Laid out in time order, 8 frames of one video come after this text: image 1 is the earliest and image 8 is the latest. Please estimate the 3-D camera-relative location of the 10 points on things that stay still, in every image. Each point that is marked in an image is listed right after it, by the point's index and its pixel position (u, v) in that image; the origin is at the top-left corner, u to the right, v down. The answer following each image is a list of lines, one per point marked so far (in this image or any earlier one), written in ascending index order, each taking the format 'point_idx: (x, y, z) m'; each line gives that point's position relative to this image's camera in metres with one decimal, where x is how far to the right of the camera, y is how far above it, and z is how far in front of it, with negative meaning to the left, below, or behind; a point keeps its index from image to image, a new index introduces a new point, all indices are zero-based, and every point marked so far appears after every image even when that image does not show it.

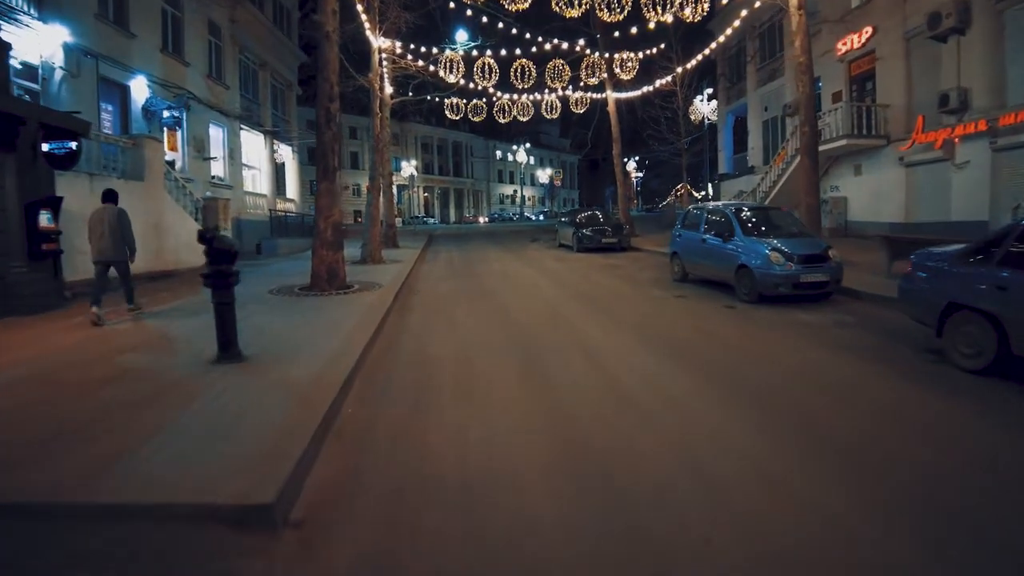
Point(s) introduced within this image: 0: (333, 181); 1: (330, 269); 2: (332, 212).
0: (-2.9, +1.7, +12.4) m
1: (-2.9, +0.3, +12.7) m
2: (-2.9, +1.2, +12.4) m
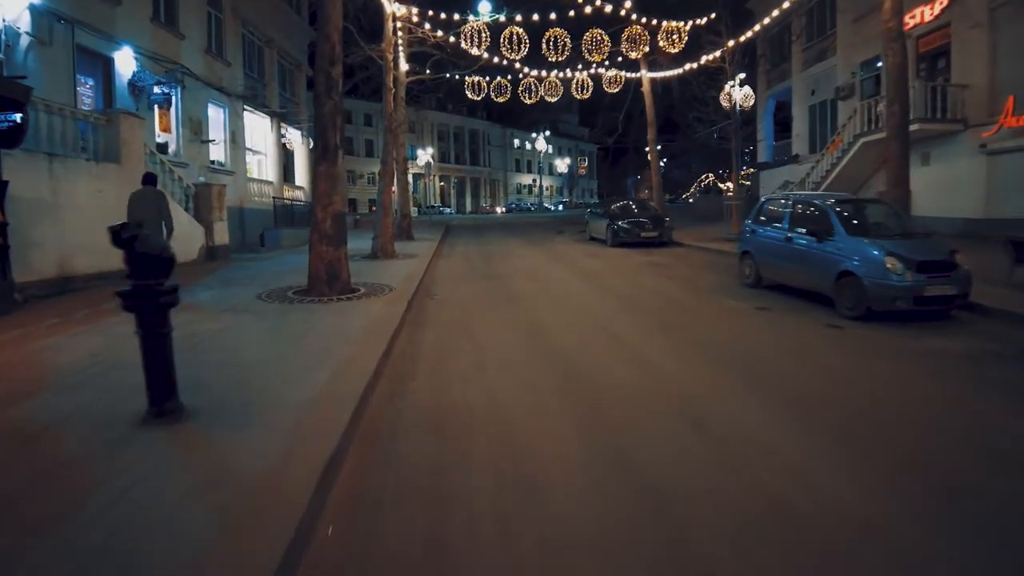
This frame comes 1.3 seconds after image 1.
0: (-2.3, +1.7, +10.2) m
1: (-2.4, +0.2, +10.5) m
2: (-2.3, +1.1, +10.2) m
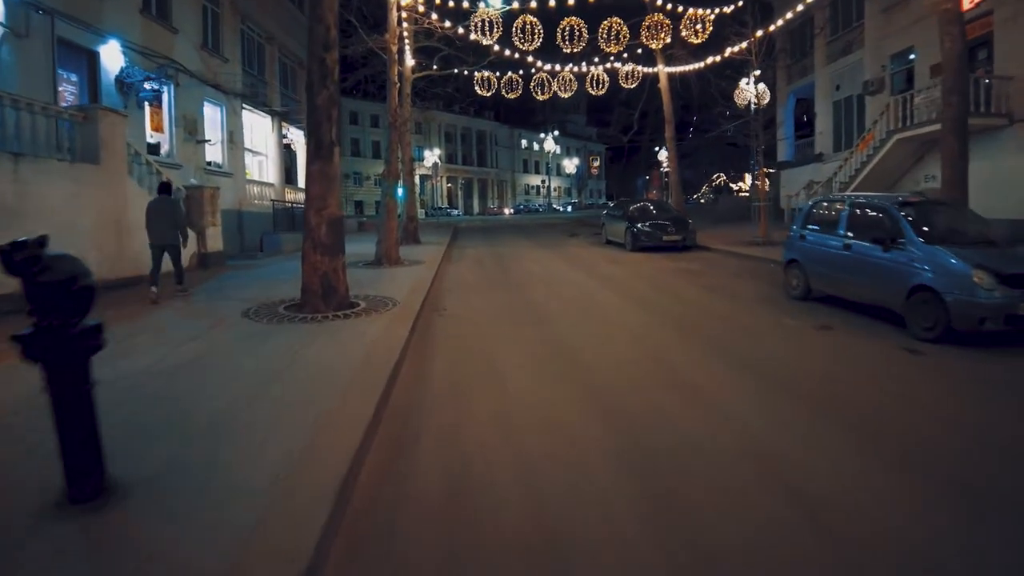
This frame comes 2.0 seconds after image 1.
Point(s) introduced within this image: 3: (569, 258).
0: (-2.1, +1.5, +9.0) m
1: (-2.2, 0.0, +9.3) m
2: (-2.1, +1.0, +9.1) m
3: (+1.5, +0.8, +19.7) m
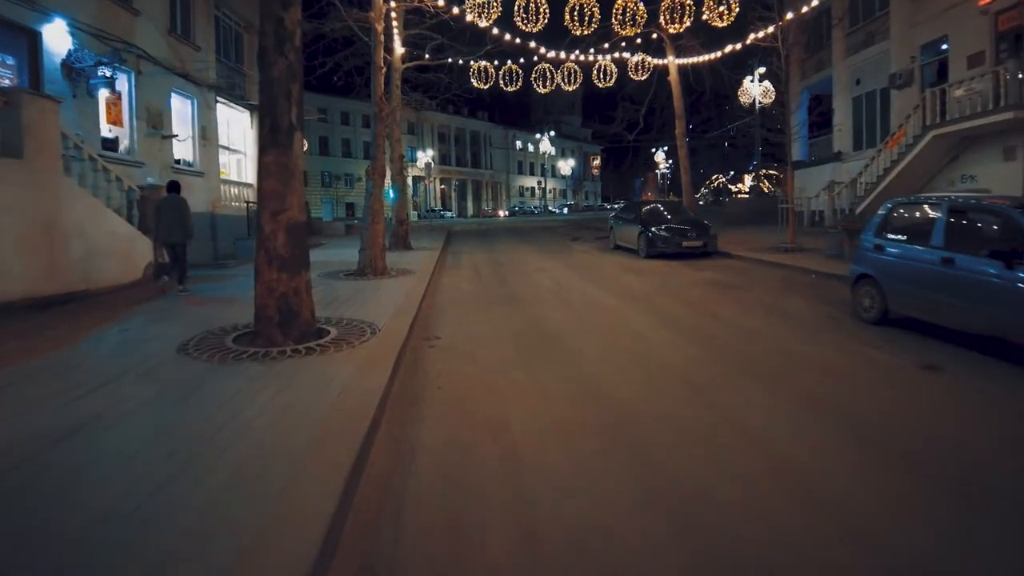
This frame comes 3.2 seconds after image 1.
0: (-2.0, +1.2, +7.0) m
1: (-2.1, -0.2, +7.3) m
2: (-2.0, +0.7, +7.1) m
3: (+1.5, +0.5, +17.8) m
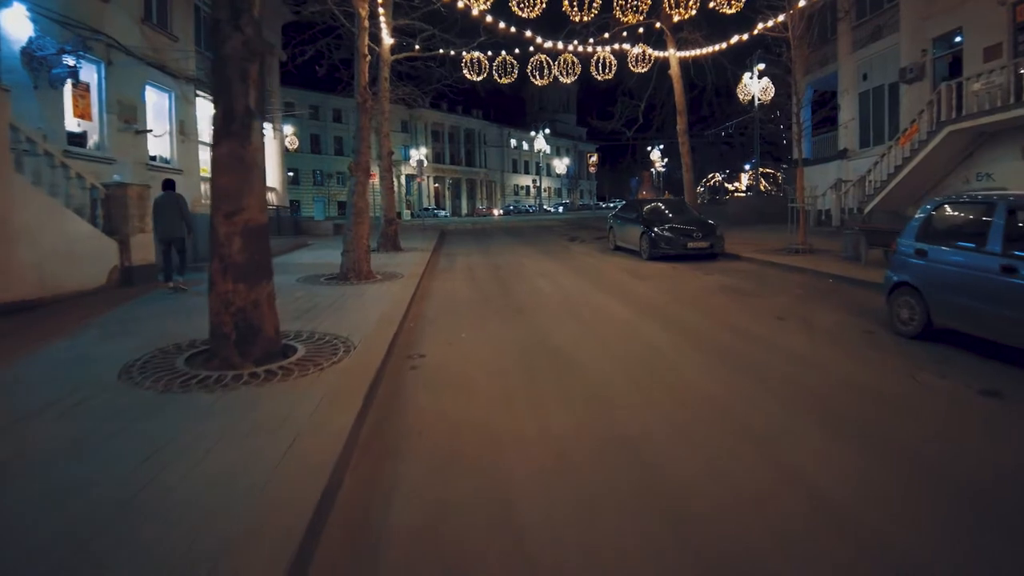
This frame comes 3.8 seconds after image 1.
0: (-2.1, +1.1, +6.1) m
1: (-2.1, -0.3, +6.3) m
2: (-2.1, +0.6, +6.1) m
3: (+1.4, +0.4, +16.8) m
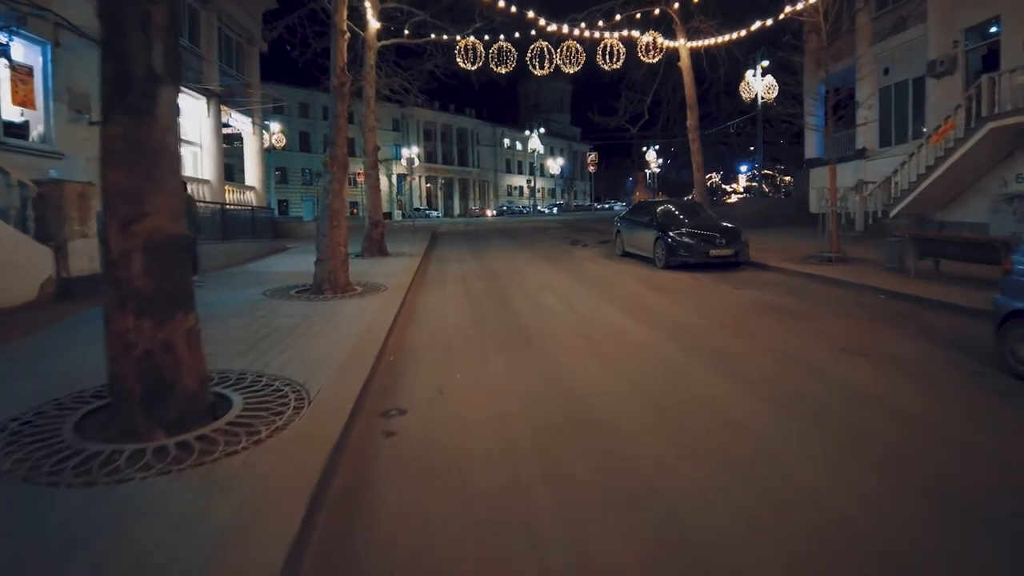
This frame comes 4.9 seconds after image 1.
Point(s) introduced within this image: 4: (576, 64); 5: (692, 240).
0: (-2.0, +0.9, +4.3) m
1: (-2.0, -0.5, +4.6) m
2: (-2.0, +0.4, +4.3) m
3: (+1.3, +0.2, +15.1) m
4: (+1.4, +5.0, +17.3) m
5: (+3.3, +0.9, +14.4) m
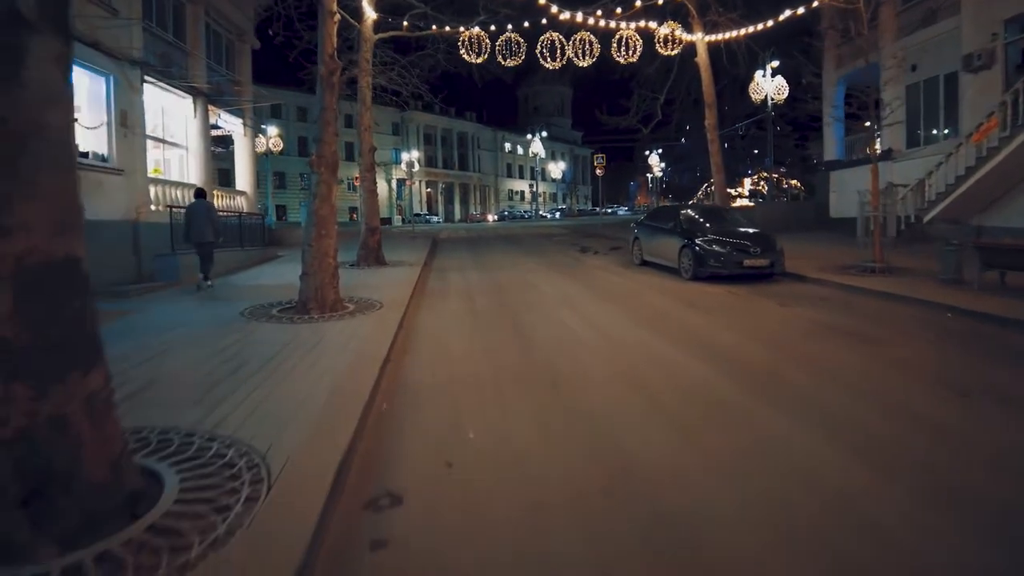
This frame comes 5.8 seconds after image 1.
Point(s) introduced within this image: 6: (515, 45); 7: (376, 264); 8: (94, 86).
0: (-1.8, +0.7, +2.9) m
1: (-1.9, -0.7, +3.2) m
2: (-1.8, +0.2, +3.0) m
3: (+1.5, 0.0, +13.7) m
4: (+1.6, +4.8, +16.0) m
5: (+3.5, +0.7, +13.0) m
6: (+0.1, +5.0, +16.0) m
7: (-3.1, +0.5, +17.7) m
8: (-8.3, +4.0, +15.6) m
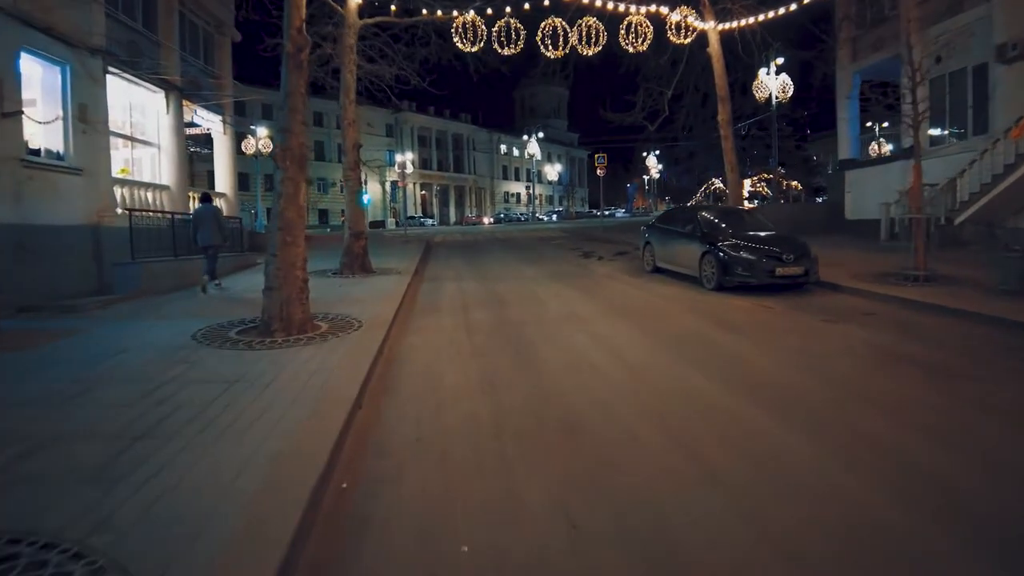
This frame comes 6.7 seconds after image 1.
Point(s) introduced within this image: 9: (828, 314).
0: (-1.8, +0.6, +1.5) m
1: (-1.8, -0.8, +1.7) m
2: (-1.7, +0.1, +1.5) m
3: (+1.5, -0.2, +12.2) m
4: (+1.6, +4.6, +14.6) m
5: (+3.5, +0.5, +11.6) m
6: (0.0, +4.8, +14.5) m
7: (-3.2, +0.3, +16.2) m
8: (-8.4, +3.8, +14.1) m
9: (+4.4, -0.4, +10.5) m
